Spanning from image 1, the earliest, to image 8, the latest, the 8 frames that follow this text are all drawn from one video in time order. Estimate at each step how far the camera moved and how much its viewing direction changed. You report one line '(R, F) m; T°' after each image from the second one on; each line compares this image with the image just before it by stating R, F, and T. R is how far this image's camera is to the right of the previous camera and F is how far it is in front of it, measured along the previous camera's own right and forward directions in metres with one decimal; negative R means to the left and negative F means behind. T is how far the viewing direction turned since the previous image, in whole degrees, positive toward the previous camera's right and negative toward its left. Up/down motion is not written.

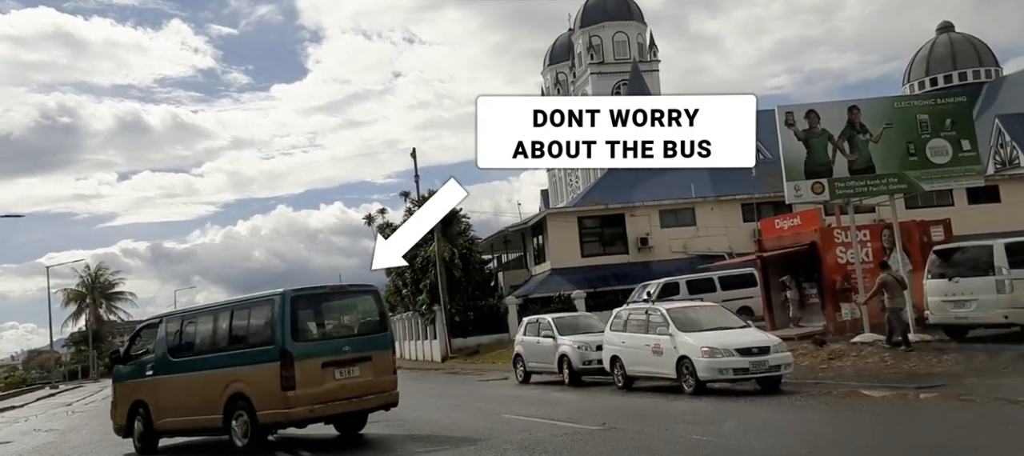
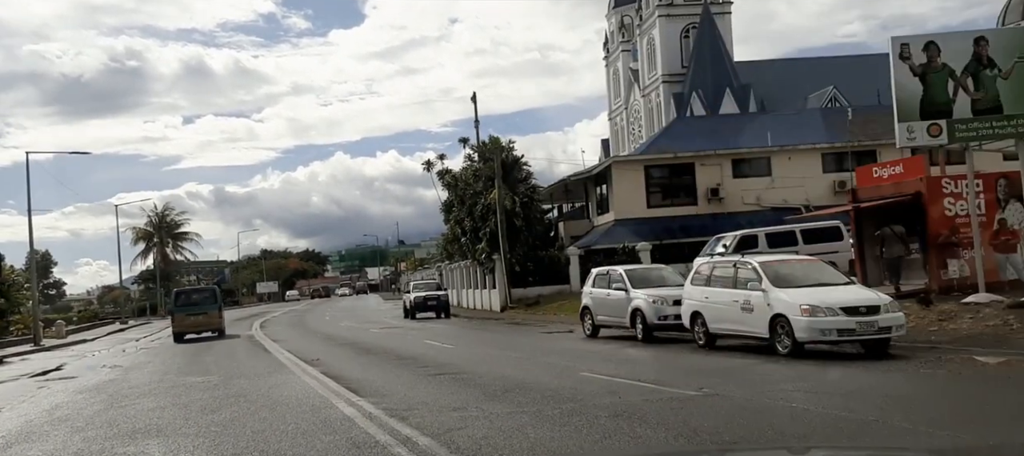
(-0.3, +1.2) m; -3°
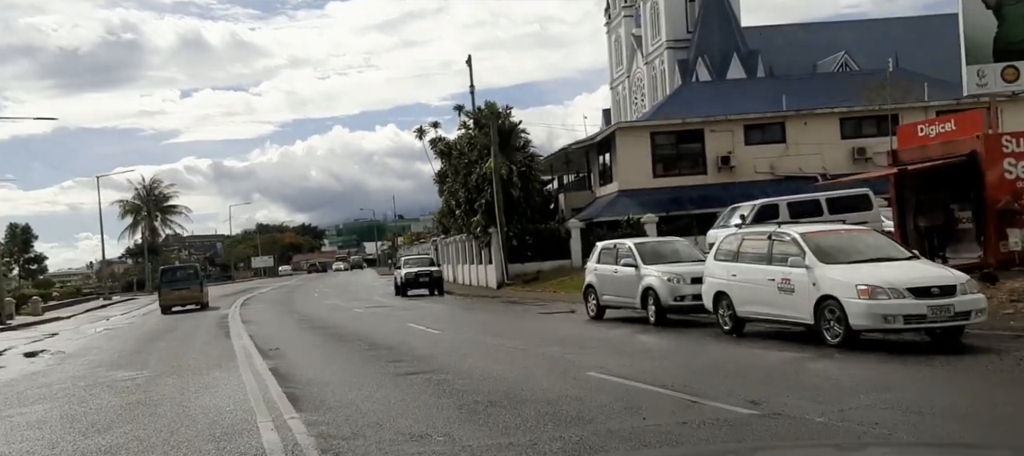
(+0.1, +2.4) m; 0°
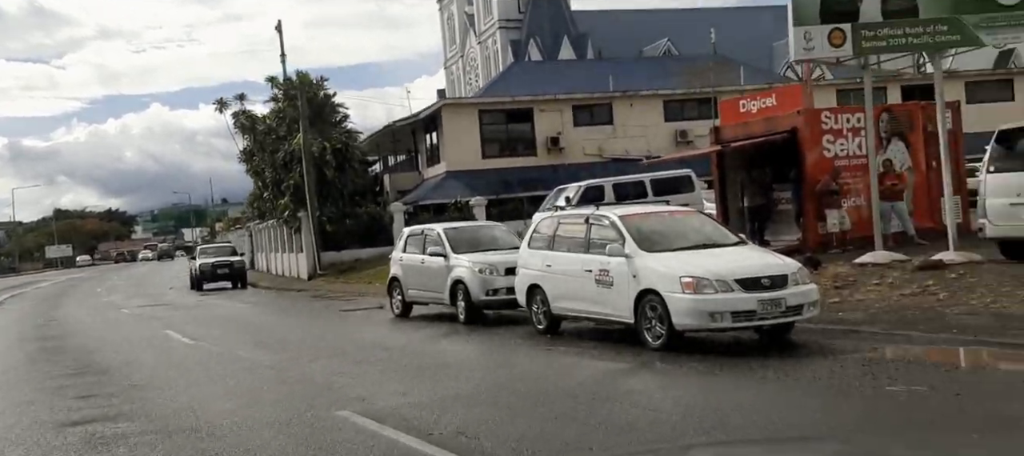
(+0.7, +1.8) m; +10°
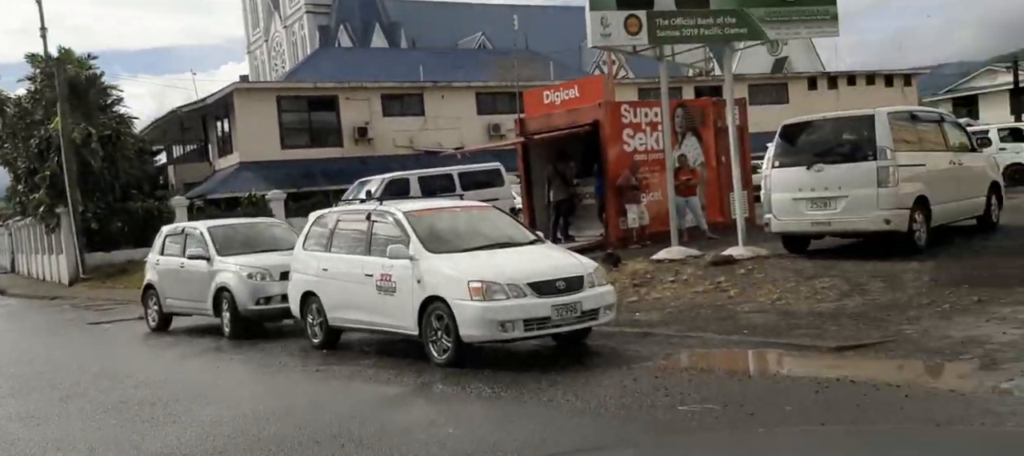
(+0.5, +1.3) m; +11°
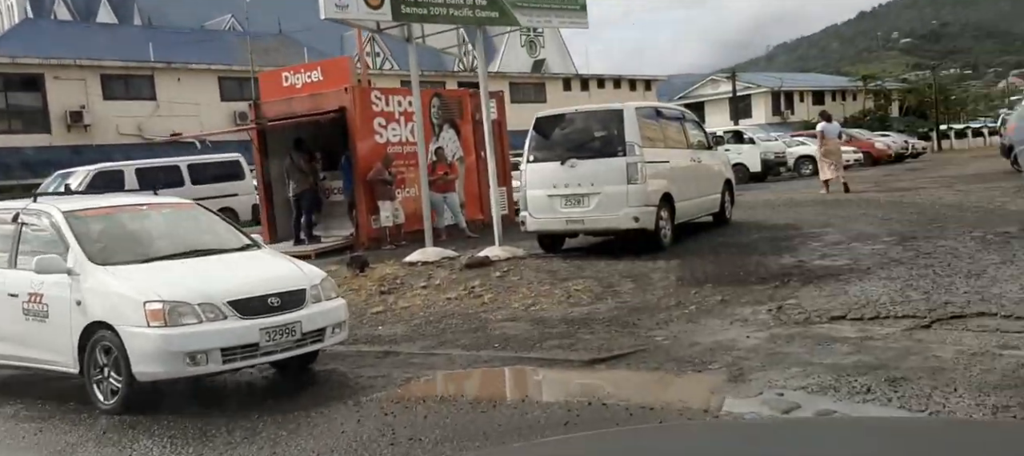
(+0.5, +1.5) m; +14°
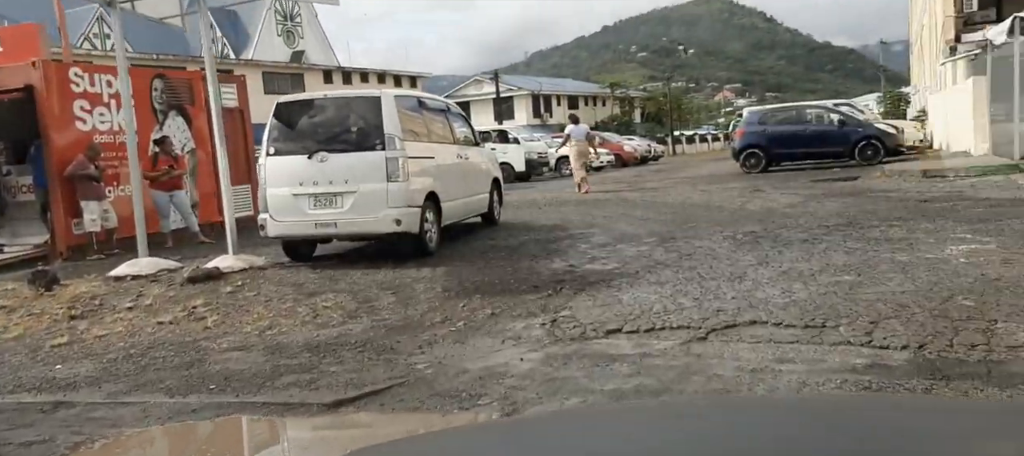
(+0.3, +1.6) m; +14°
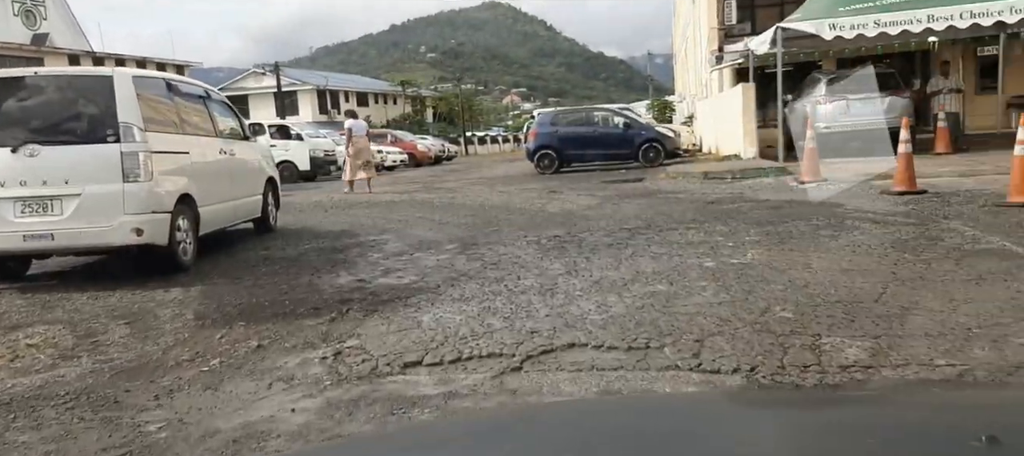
(+0.1, +1.7) m; +13°
